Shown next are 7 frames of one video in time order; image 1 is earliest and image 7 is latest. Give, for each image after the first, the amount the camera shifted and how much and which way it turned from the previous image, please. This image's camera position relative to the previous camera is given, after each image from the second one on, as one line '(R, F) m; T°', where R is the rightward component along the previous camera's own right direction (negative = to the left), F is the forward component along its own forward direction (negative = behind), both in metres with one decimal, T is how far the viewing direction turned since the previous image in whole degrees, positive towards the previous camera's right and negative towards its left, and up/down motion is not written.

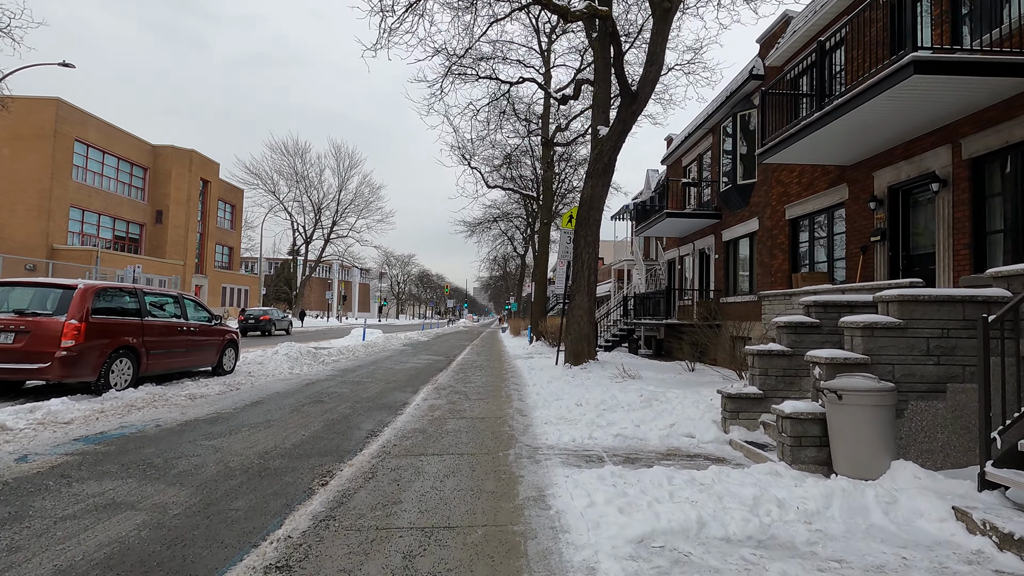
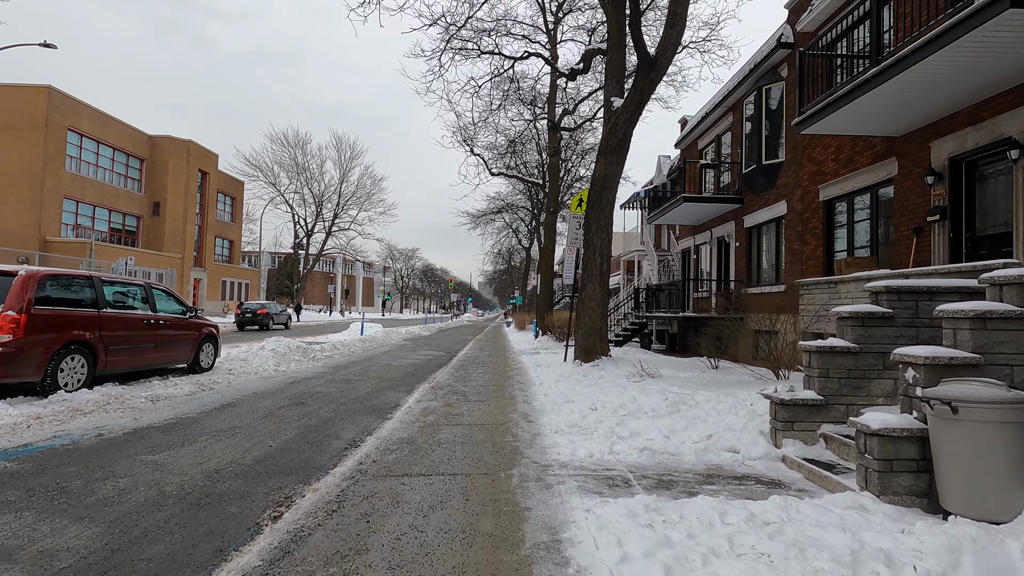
(0.0, +1.0) m; -1°
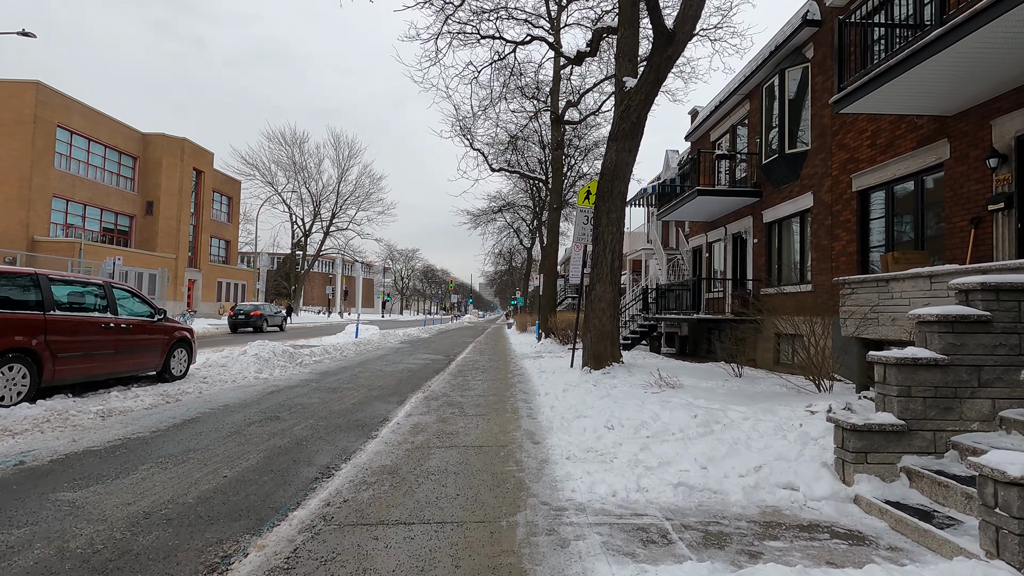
(0.0, +0.9) m; 0°
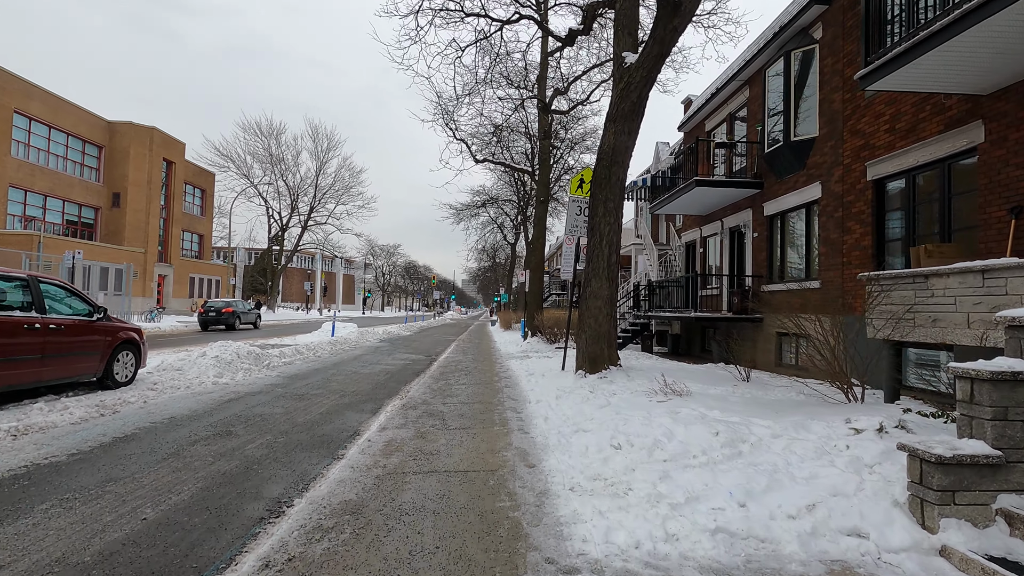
(-0.1, +0.9) m; +2°
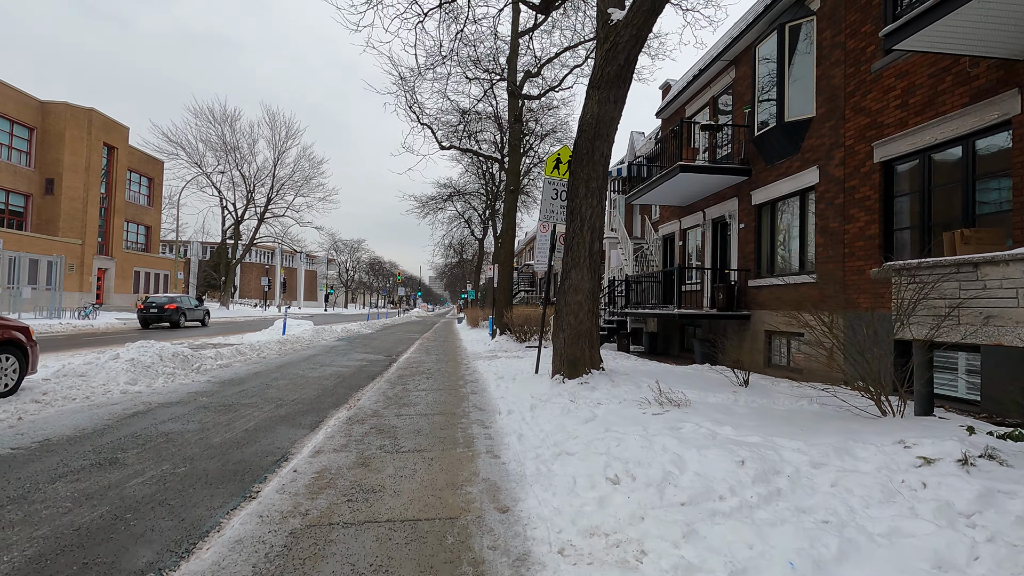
(0.0, +1.2) m; +3°
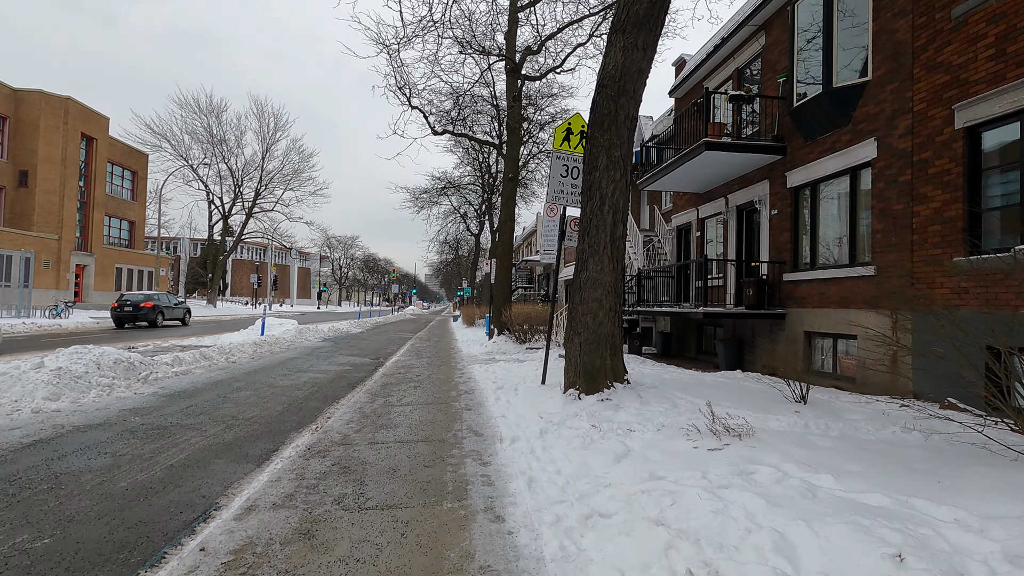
(-0.1, +1.4) m; 0°
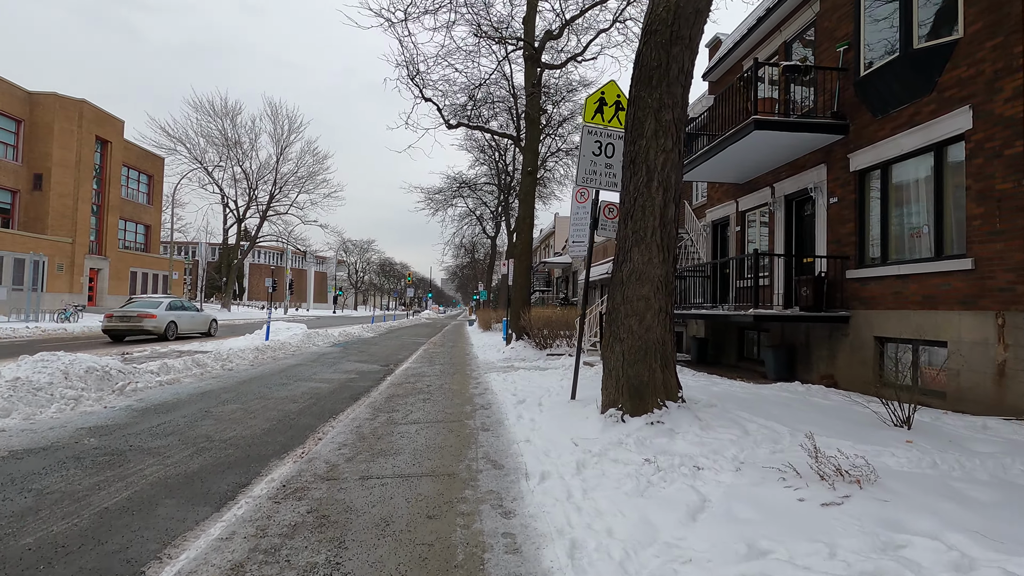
(-0.1, +1.1) m; -2°
